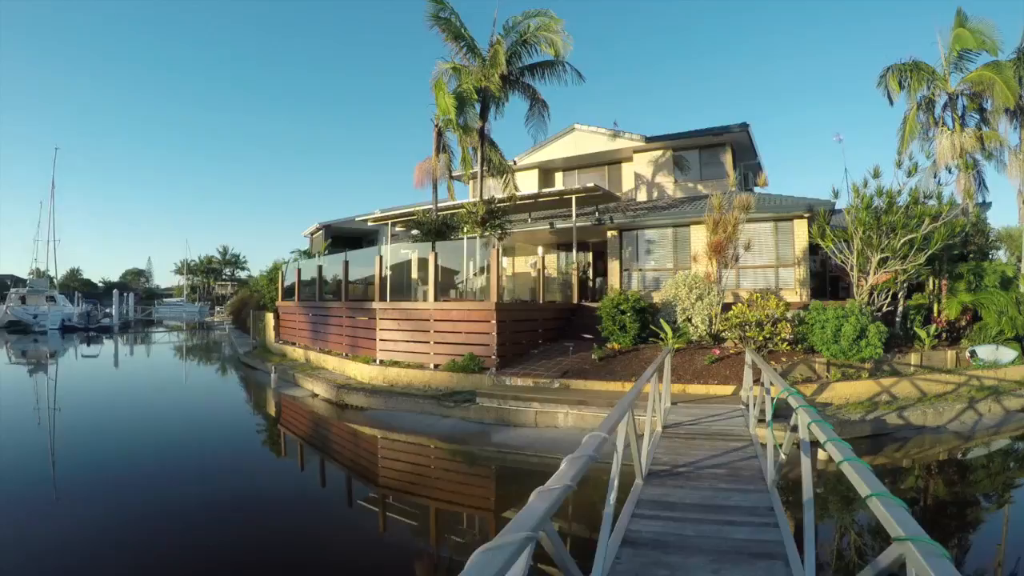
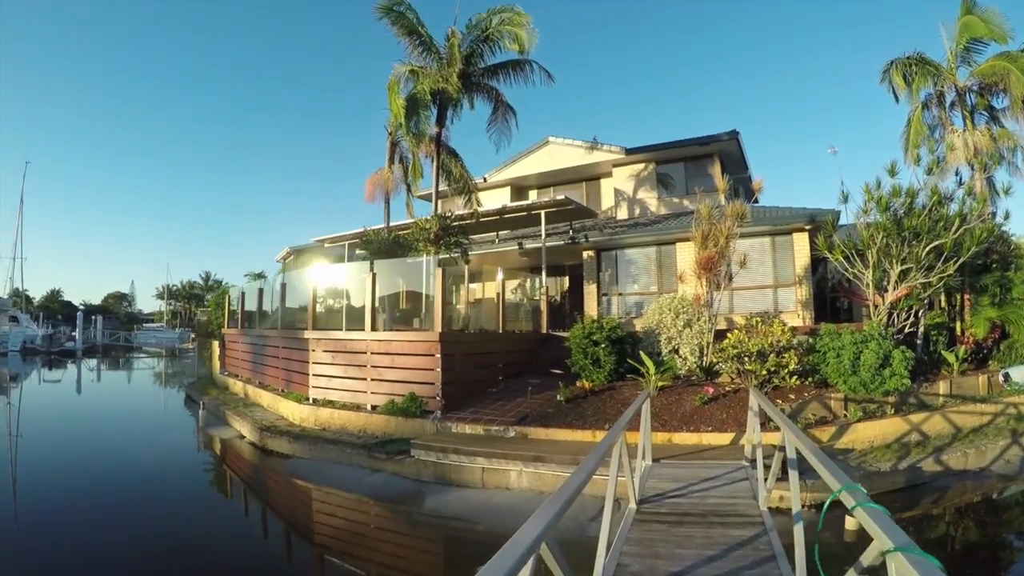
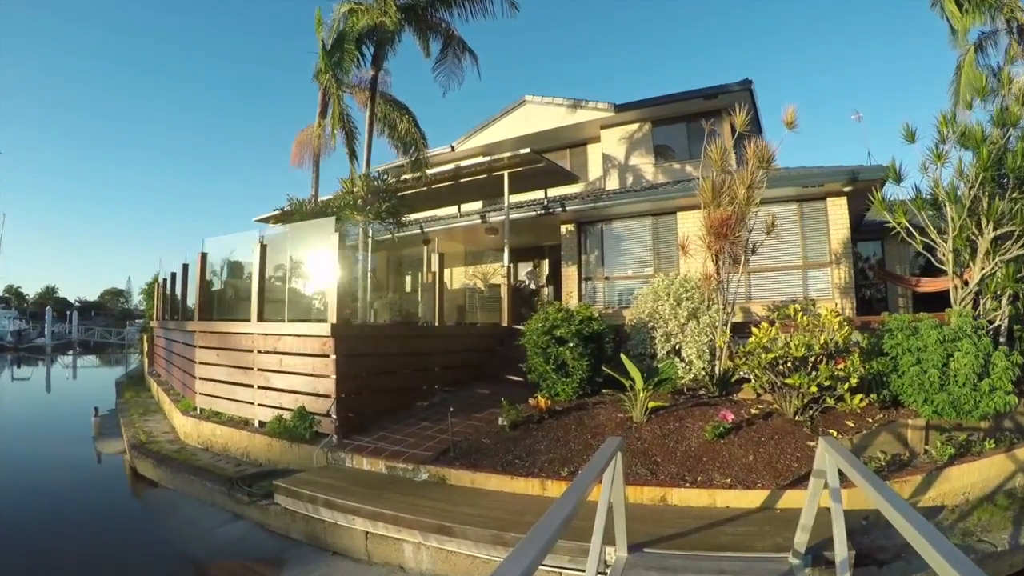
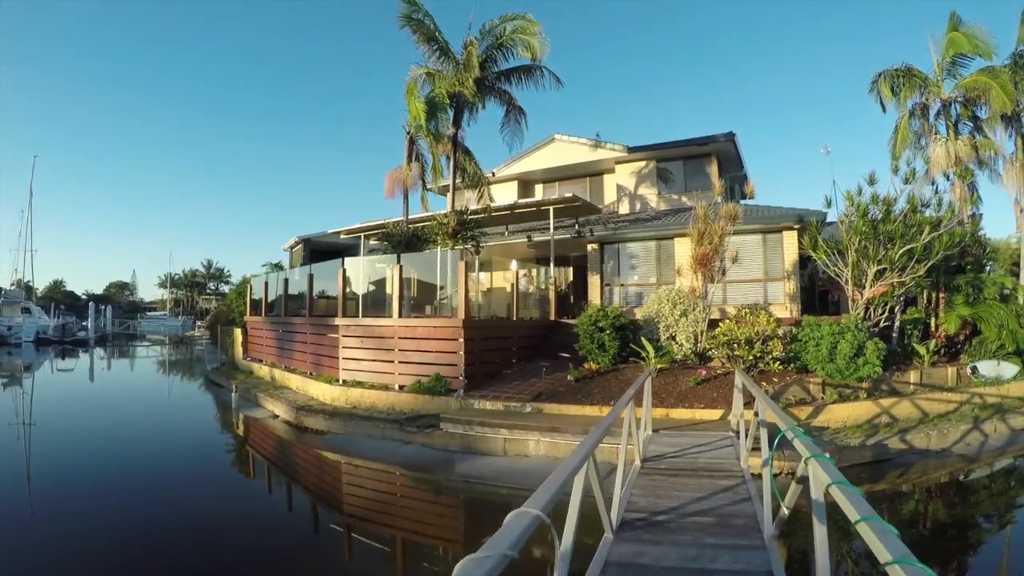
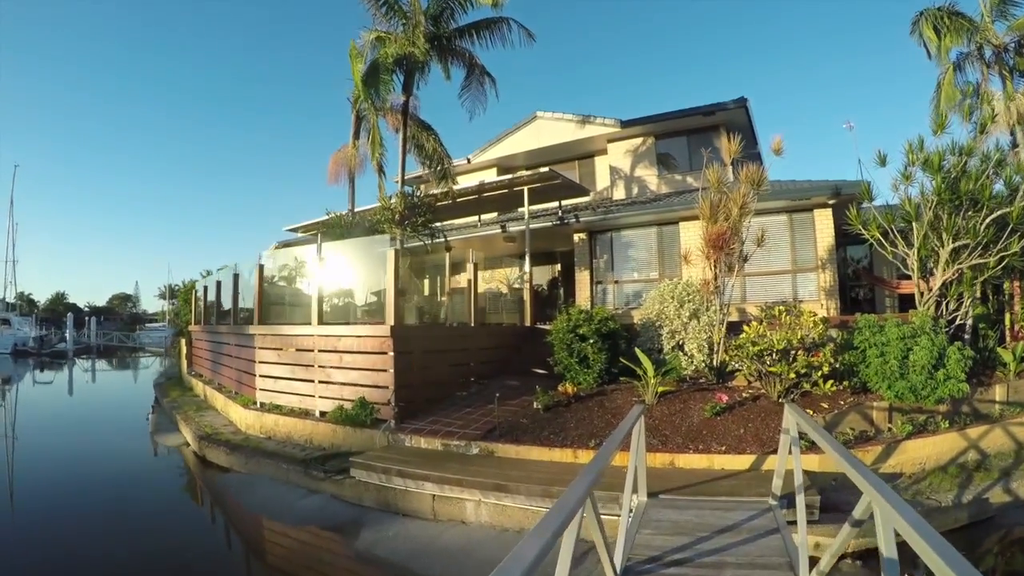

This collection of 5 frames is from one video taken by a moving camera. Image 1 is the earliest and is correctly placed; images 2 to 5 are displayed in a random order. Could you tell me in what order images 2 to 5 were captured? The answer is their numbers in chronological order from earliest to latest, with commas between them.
4, 2, 5, 3
